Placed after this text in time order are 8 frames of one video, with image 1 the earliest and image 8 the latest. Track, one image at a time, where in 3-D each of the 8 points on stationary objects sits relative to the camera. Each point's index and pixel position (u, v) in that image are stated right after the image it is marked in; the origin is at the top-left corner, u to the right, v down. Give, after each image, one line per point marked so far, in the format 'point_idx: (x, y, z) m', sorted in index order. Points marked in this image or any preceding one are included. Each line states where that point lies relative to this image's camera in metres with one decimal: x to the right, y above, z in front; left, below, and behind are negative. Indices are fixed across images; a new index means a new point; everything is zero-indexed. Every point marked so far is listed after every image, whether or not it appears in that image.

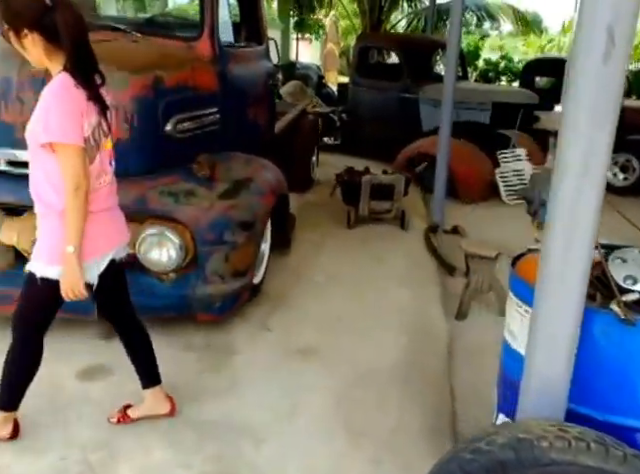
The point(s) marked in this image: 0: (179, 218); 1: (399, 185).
0: (-0.6, +0.1, +2.5) m
1: (+0.7, +0.4, +4.8) m
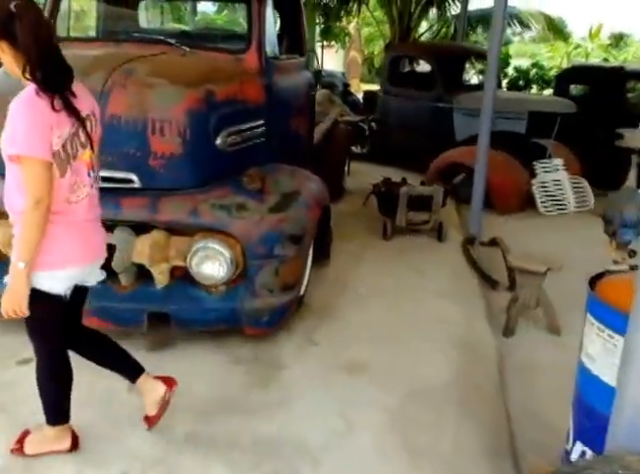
0: (-0.4, 0.0, +2.5) m
1: (+1.0, +0.3, +4.8) m
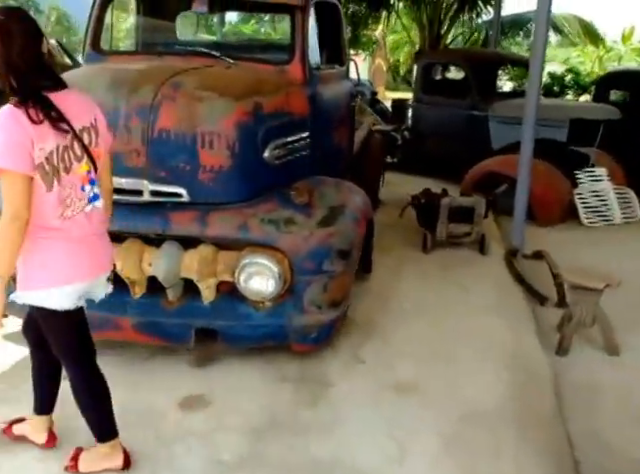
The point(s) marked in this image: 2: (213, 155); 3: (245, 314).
0: (-0.2, 0.0, +2.5) m
1: (+1.3, +0.2, +4.7) m
2: (-0.5, +0.3, +2.5) m
3: (-0.3, -0.3, +2.6) m
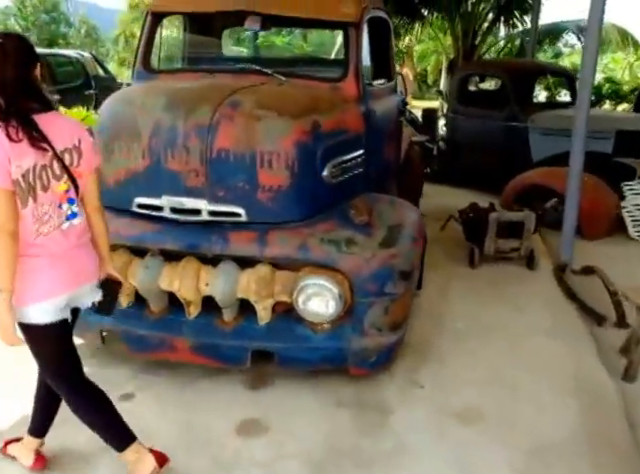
0: (+0.1, -0.1, +2.4) m
1: (+1.6, +0.1, +4.5) m
2: (-0.2, +0.3, +2.4) m
3: (-0.1, -0.4, +2.5) m
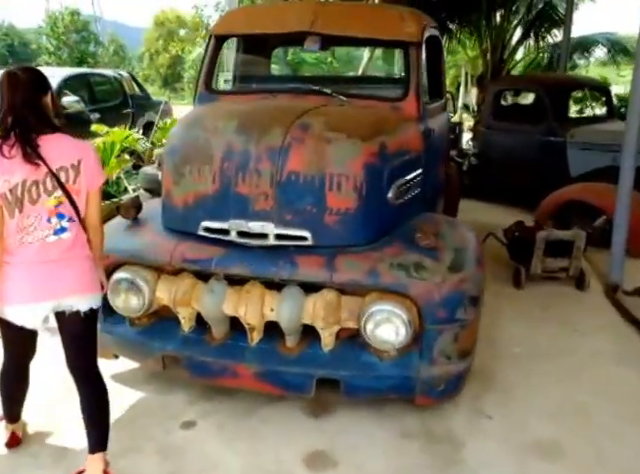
0: (+0.4, -0.2, +2.3) m
1: (+2.0, 0.0, +4.4) m
2: (+0.1, +0.2, +2.4) m
3: (+0.2, -0.5, +2.4) m
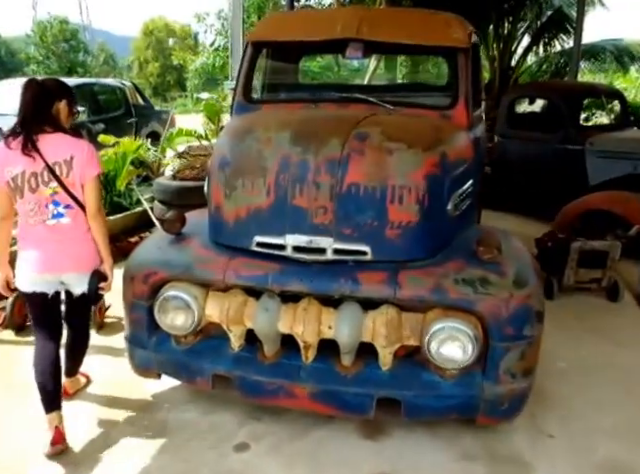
0: (+0.6, -0.3, +2.2) m
1: (+2.2, -0.1, +4.4) m
2: (+0.3, +0.1, +2.3) m
3: (+0.4, -0.6, +2.3) m
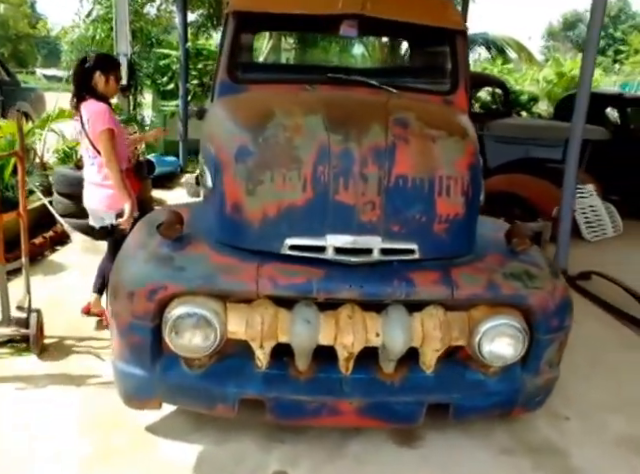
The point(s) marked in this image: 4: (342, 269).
0: (+0.8, -0.3, +2.2) m
1: (+1.7, 0.0, +4.6) m
2: (+0.5, +0.1, +2.1) m
3: (+0.6, -0.6, +2.3) m
4: (+0.1, -0.1, +2.1) m
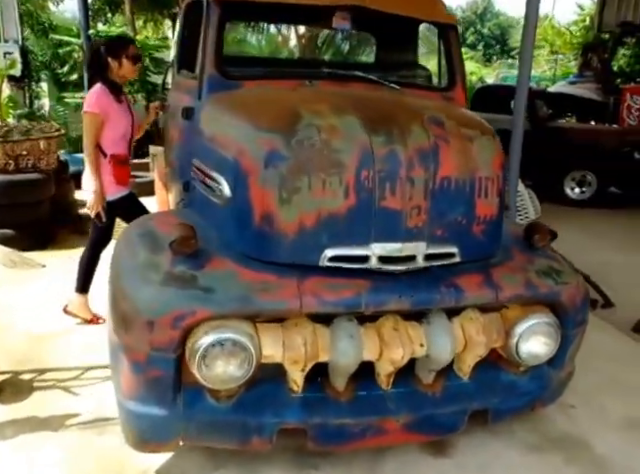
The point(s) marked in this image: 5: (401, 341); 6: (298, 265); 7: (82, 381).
0: (+0.9, -0.2, +2.2) m
1: (+1.3, +0.1, +4.8) m
2: (+0.6, +0.1, +2.1) m
3: (+0.7, -0.6, +2.2) m
4: (+0.2, -0.1, +1.9) m
5: (+0.3, -0.4, +2.0) m
6: (-0.1, -0.1, +1.9) m
7: (-1.1, -0.7, +2.7) m
